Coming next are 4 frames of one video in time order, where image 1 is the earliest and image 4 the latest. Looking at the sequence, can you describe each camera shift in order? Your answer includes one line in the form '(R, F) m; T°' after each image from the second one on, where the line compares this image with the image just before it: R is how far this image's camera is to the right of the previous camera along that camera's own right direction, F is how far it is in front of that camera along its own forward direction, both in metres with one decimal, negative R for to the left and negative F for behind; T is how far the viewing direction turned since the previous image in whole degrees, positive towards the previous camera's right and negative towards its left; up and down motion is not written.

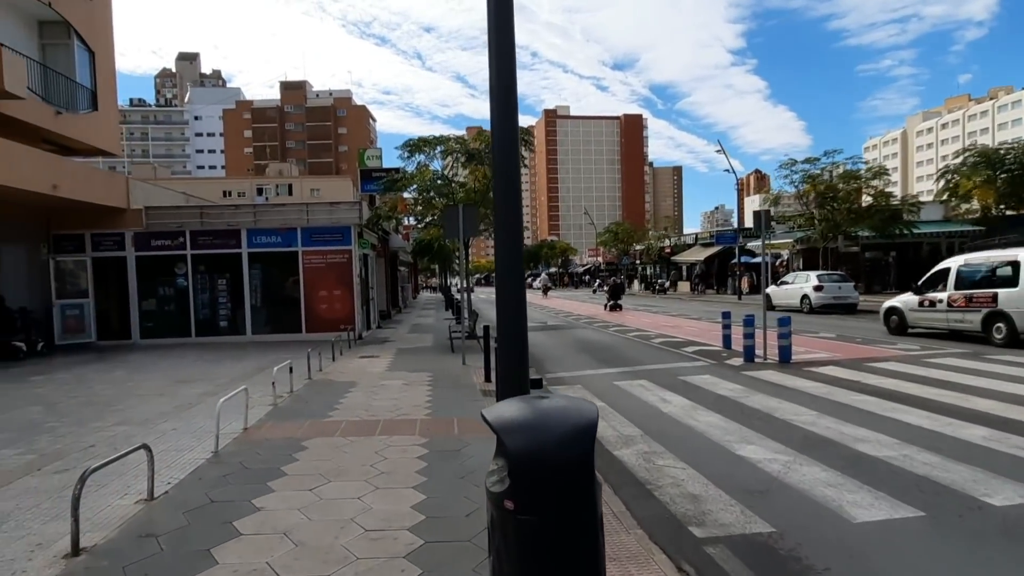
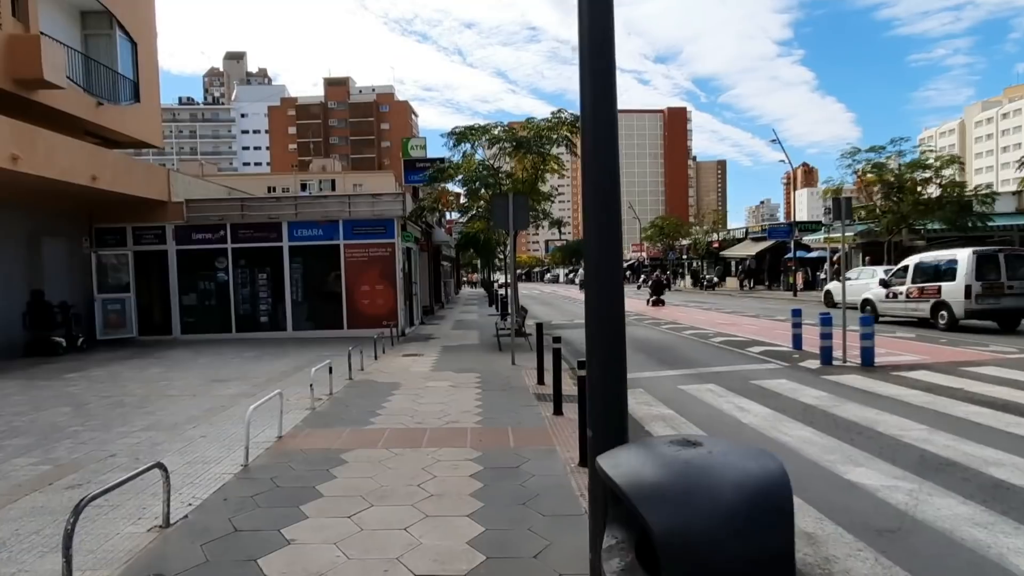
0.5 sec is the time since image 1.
(-0.2, +0.9) m; -3°
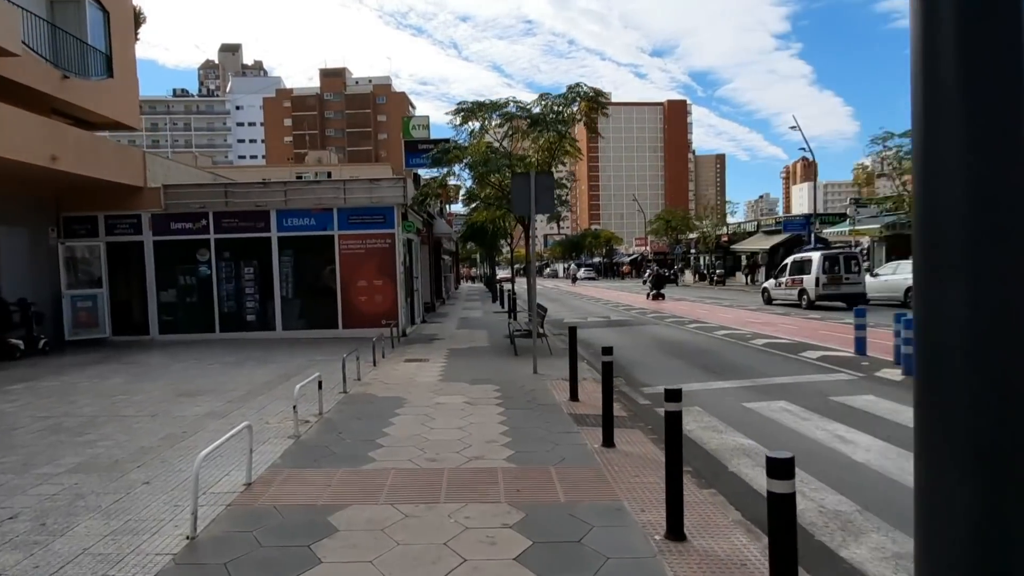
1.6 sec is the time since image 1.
(-0.4, +1.8) m; 0°
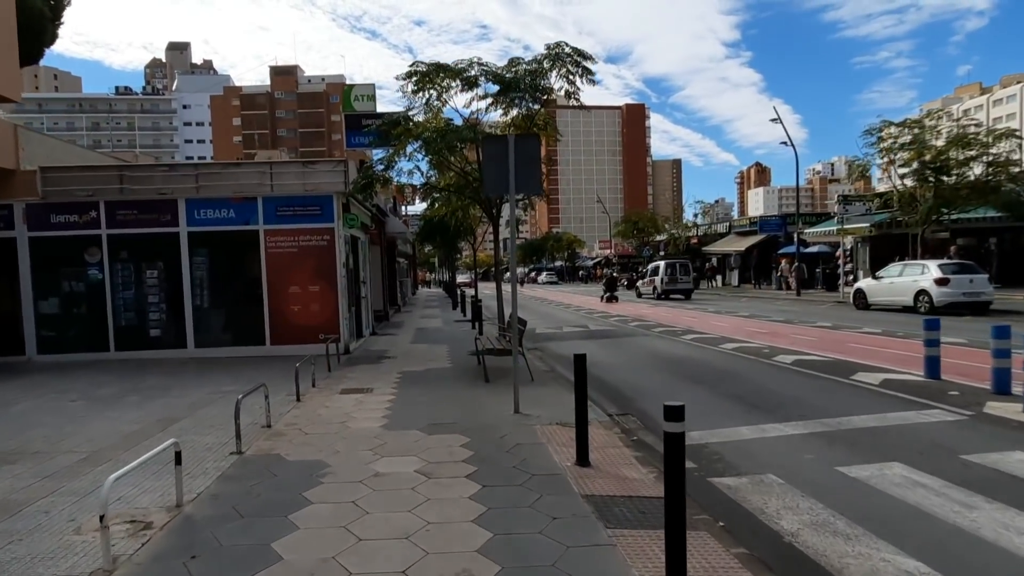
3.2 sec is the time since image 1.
(-0.1, +3.0) m; +3°
